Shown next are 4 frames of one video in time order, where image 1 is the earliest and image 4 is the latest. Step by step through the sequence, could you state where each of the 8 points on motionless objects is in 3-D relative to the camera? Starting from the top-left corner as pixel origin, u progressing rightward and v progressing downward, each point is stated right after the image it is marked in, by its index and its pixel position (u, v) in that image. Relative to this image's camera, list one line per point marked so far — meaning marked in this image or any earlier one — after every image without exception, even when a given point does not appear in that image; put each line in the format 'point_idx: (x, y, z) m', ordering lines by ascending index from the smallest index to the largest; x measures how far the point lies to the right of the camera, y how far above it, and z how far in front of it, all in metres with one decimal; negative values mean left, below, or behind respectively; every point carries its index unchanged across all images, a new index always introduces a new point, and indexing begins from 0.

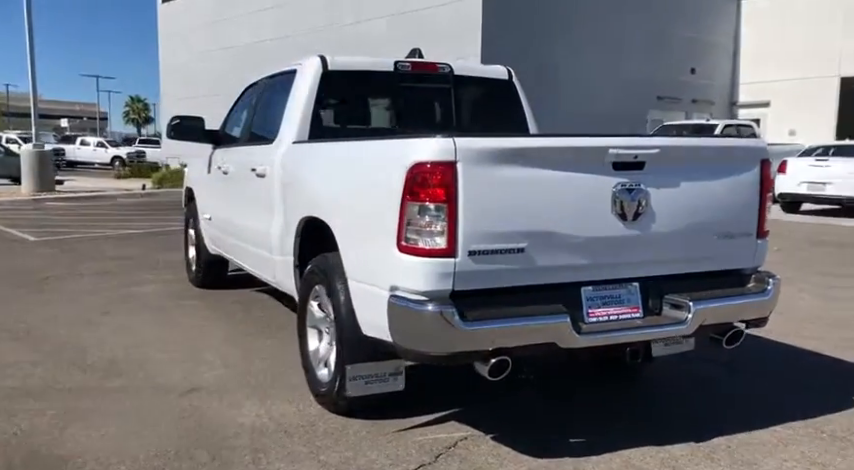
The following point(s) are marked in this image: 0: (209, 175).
0: (-2.1, +0.6, +6.8) m
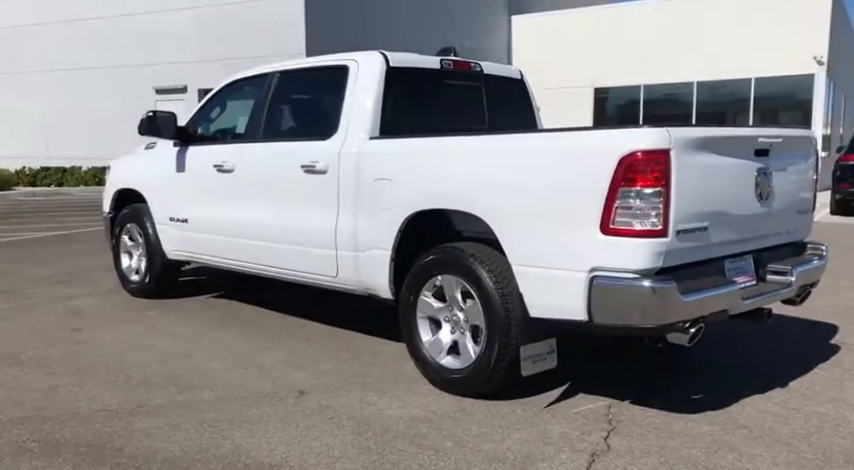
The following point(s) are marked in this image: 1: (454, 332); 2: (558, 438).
0: (-2.2, +0.5, +6.3) m
1: (+0.2, -0.6, +4.2) m
2: (+0.6, -1.0, +3.5) m
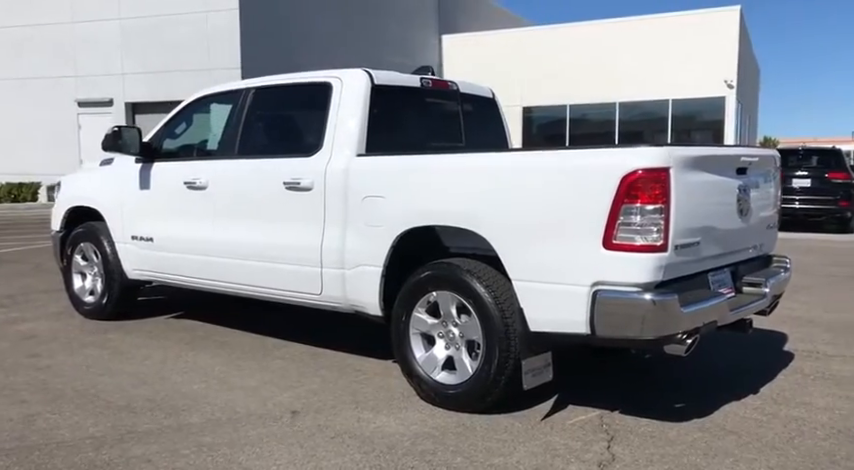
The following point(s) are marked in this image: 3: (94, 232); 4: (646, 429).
0: (-2.4, +0.4, +6.1) m
1: (+0.1, -0.7, +4.3) m
2: (+0.7, -1.1, +3.6) m
3: (-3.0, 0.0, +6.6) m
4: (+1.2, -1.0, +3.9) m
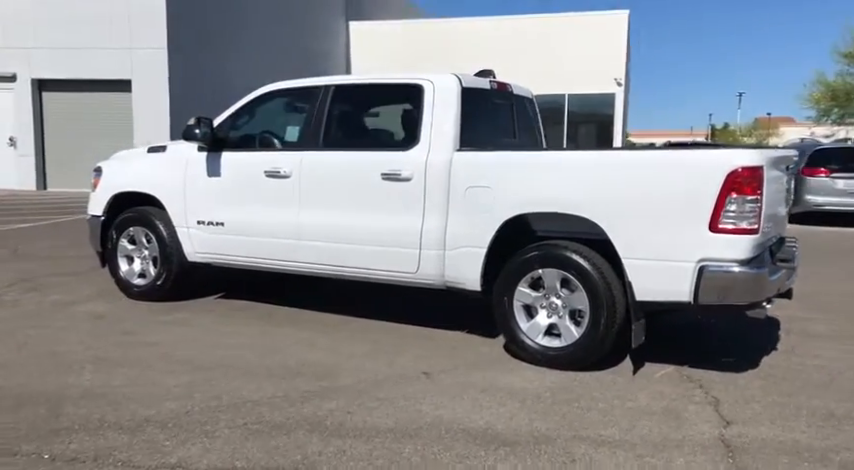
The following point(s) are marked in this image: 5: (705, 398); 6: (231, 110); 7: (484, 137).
0: (-2.0, +0.5, +6.4) m
1: (+0.9, -0.6, +5.0) m
2: (+1.5, -1.0, +4.4) m
3: (-2.6, +0.2, +6.8) m
4: (+1.9, -1.0, +4.8) m
5: (+1.7, -1.0, +4.4) m
6: (-1.8, +1.1, +6.6) m
7: (+0.4, +0.8, +5.8) m
